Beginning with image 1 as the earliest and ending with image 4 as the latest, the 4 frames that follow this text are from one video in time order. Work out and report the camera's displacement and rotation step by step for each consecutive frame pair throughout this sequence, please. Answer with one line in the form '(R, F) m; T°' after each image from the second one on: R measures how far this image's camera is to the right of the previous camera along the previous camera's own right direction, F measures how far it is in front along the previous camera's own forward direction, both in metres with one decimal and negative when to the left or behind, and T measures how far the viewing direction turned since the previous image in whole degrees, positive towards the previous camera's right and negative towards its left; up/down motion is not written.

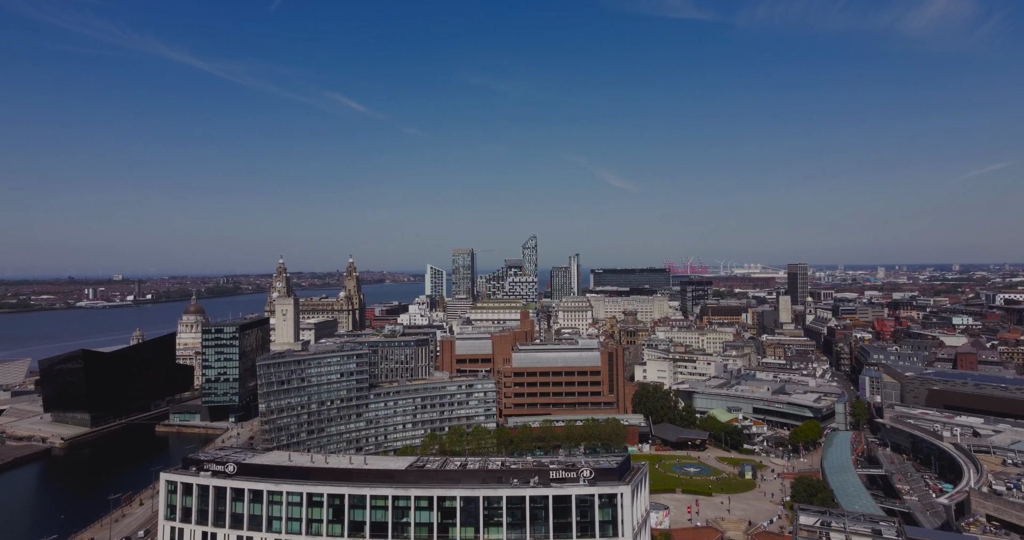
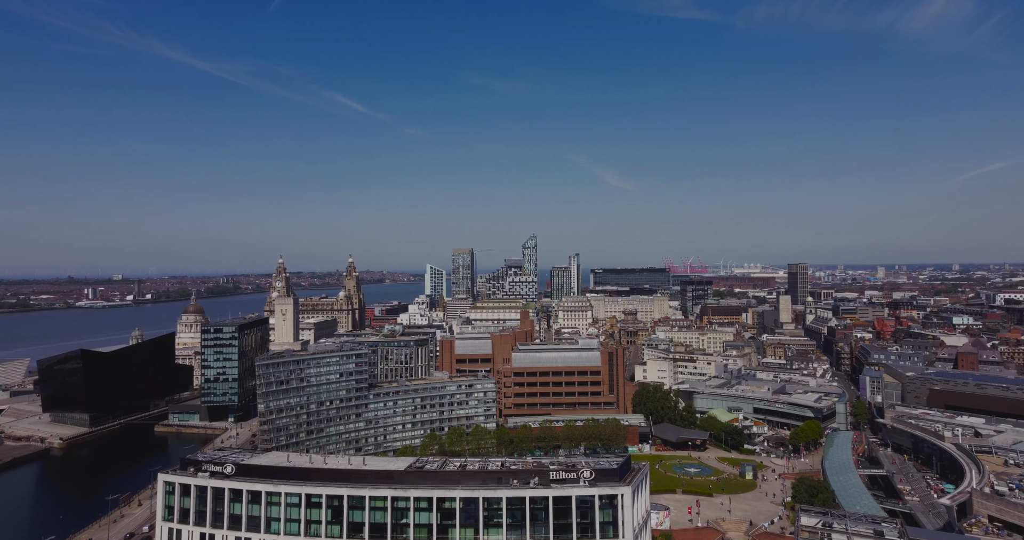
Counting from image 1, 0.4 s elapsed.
(0.0, +0.1) m; 0°
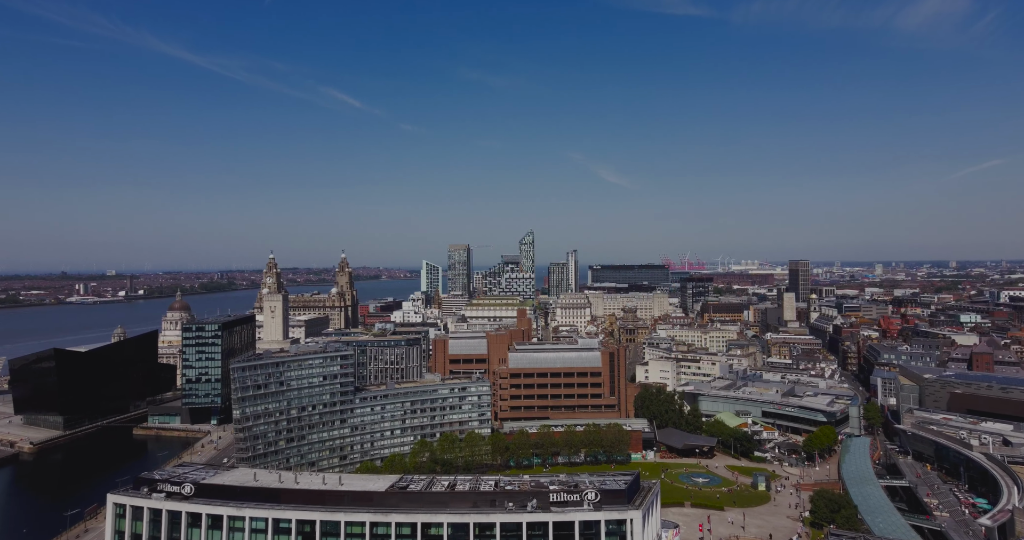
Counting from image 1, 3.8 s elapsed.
(0.0, +2.8) m; 0°
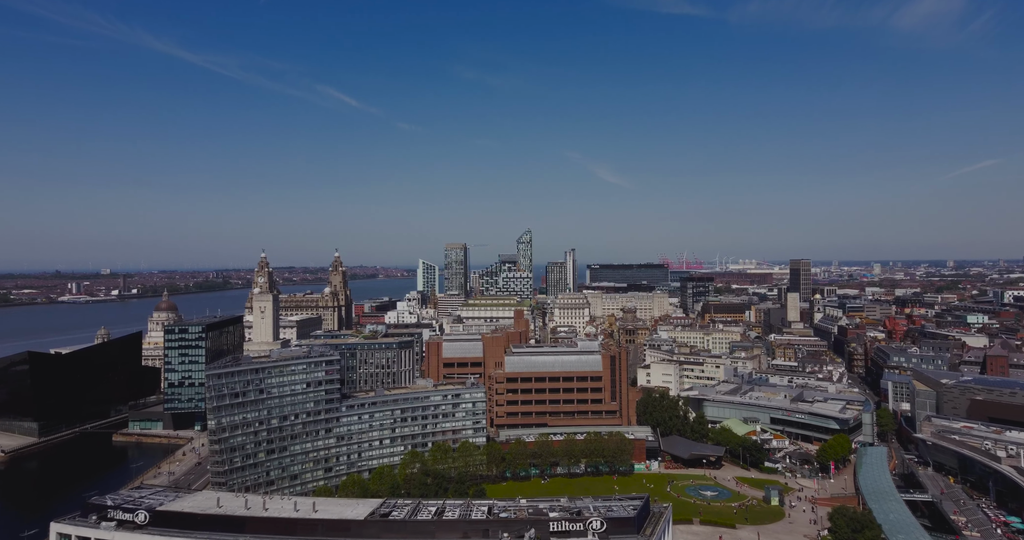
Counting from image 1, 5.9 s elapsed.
(+0.1, +2.4) m; 0°
